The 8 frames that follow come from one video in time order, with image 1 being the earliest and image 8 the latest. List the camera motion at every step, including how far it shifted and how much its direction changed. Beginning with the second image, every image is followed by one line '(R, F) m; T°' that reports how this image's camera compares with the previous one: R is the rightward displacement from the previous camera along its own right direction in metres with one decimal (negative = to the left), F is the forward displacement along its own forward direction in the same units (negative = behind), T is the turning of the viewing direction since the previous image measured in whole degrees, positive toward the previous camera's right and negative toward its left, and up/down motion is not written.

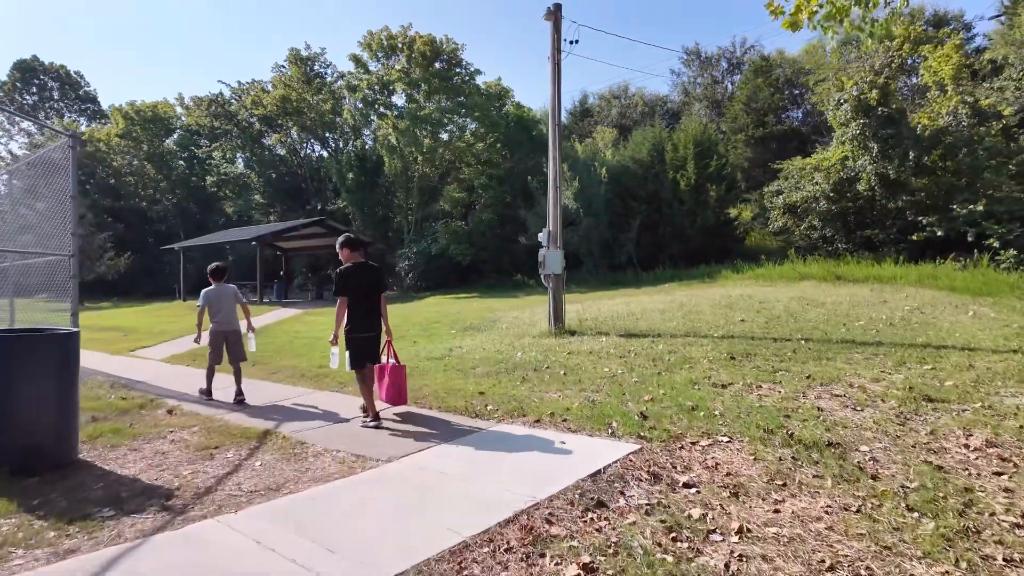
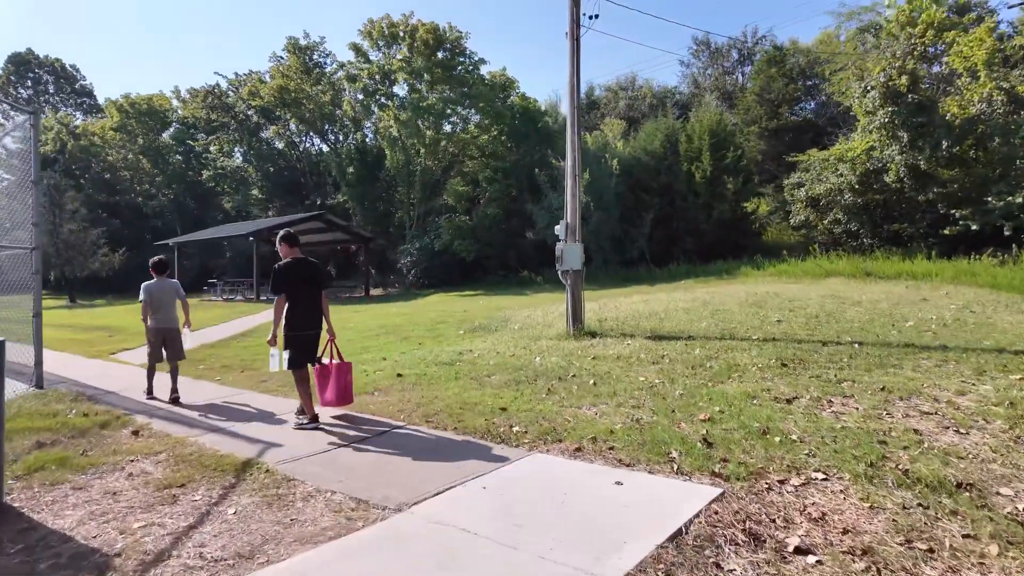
(-0.3, +1.0) m; 0°
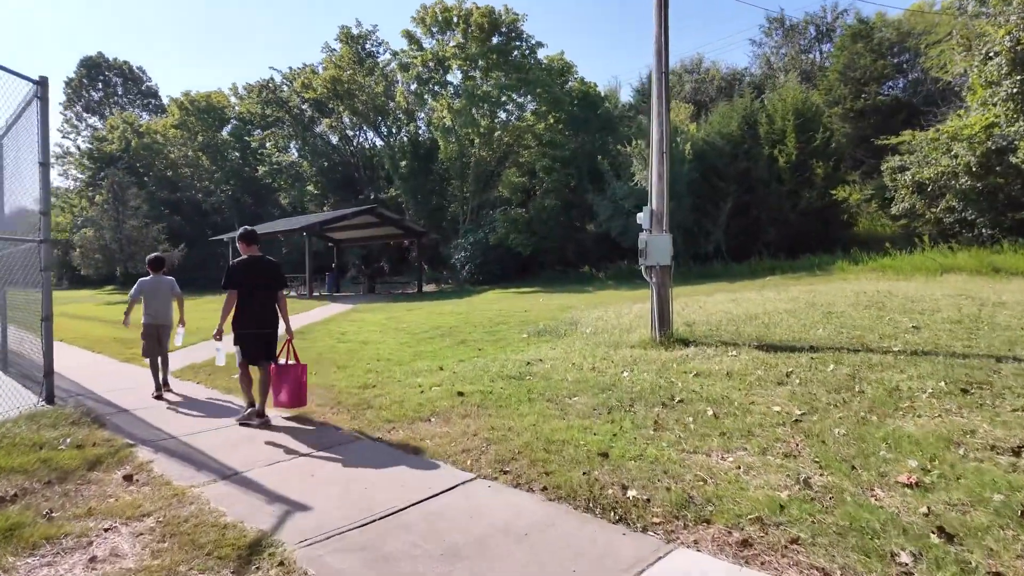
(-0.4, +1.4) m; -5°
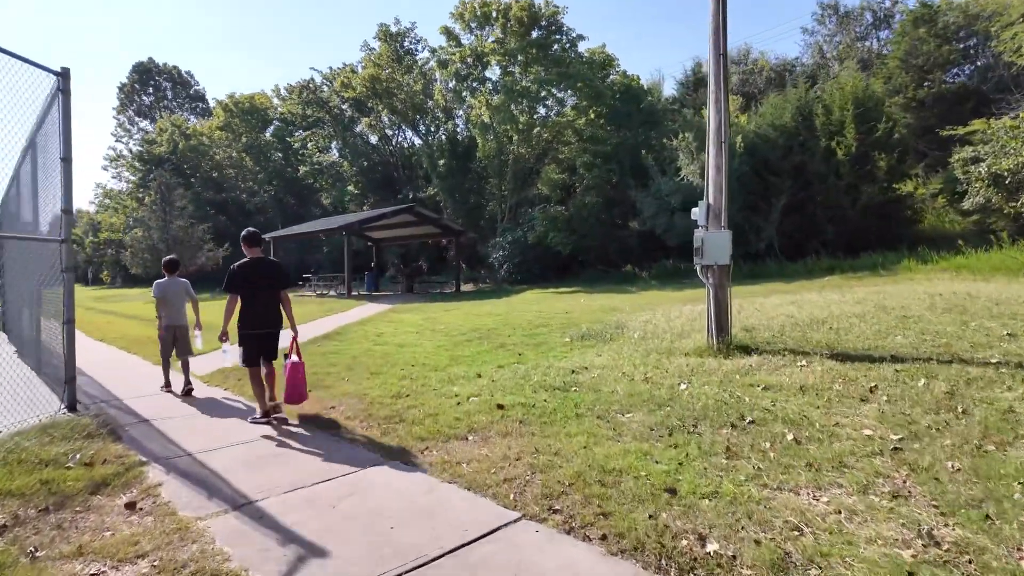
(-0.1, +0.6) m; -4°
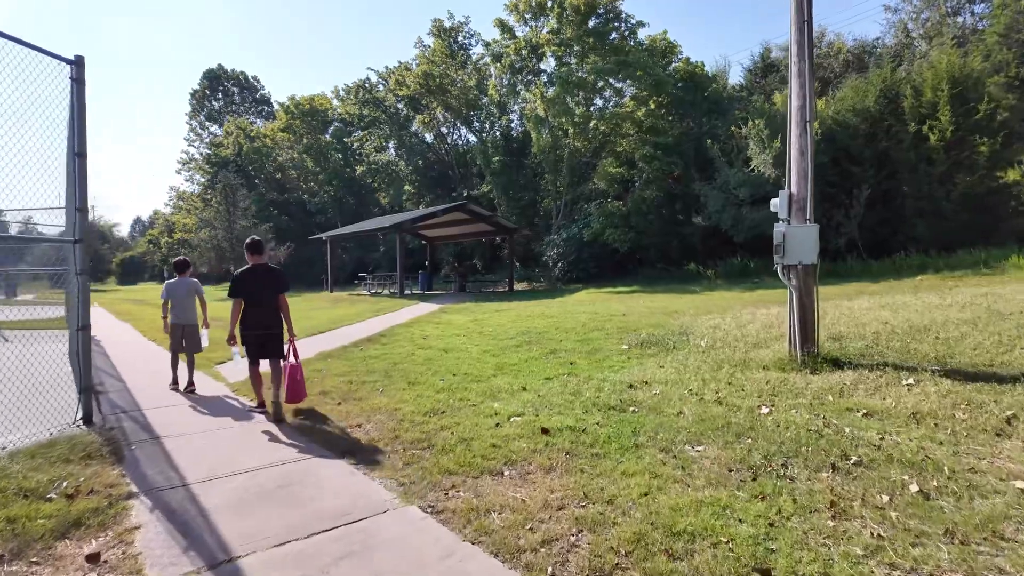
(+0.1, +0.8) m; -6°
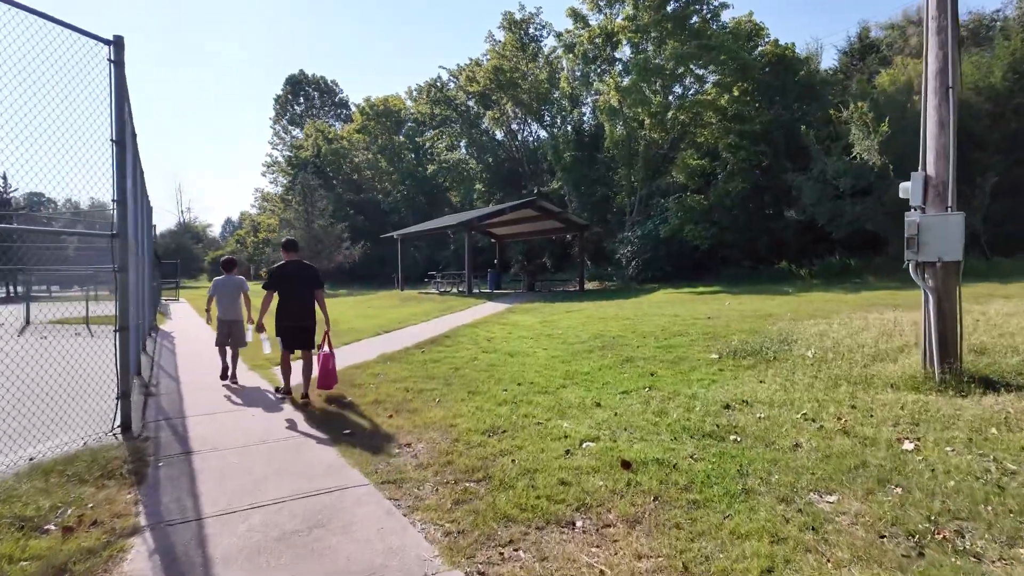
(0.0, +0.8) m; -7°
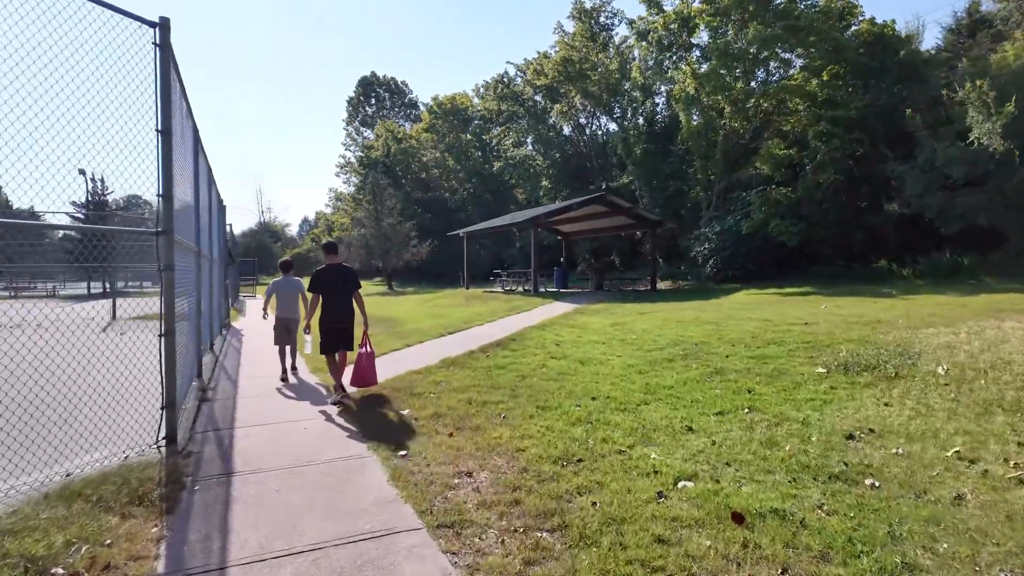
(-0.1, +0.7) m; -6°
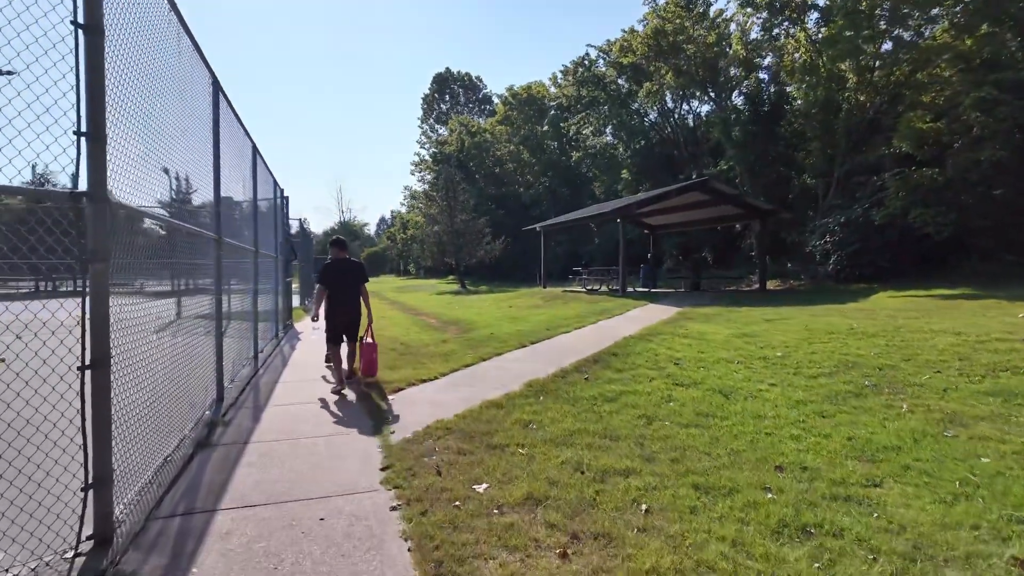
(-0.4, +2.1) m; -7°
